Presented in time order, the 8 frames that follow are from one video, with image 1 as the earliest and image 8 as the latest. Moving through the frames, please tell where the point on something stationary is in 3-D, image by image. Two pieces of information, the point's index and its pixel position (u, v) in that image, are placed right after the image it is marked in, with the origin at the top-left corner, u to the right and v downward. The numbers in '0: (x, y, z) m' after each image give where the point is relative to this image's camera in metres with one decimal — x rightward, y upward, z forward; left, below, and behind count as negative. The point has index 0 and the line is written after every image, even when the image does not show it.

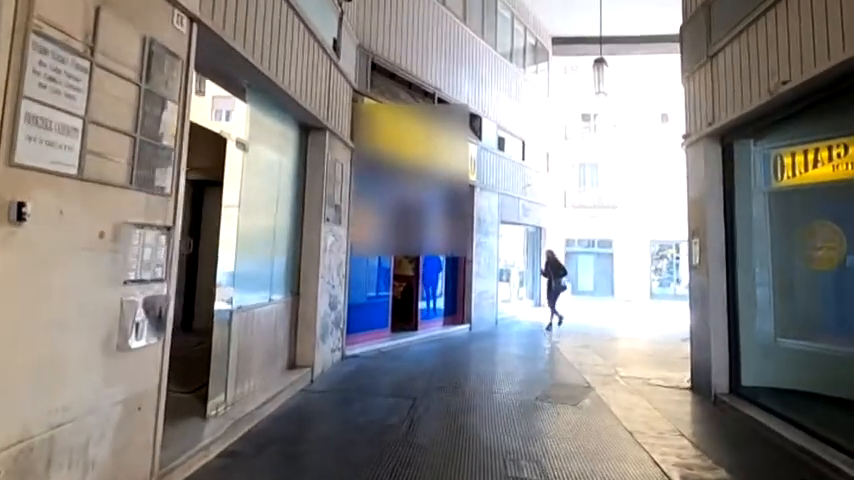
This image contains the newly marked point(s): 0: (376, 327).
0: (-0.6, -1.1, +7.0) m
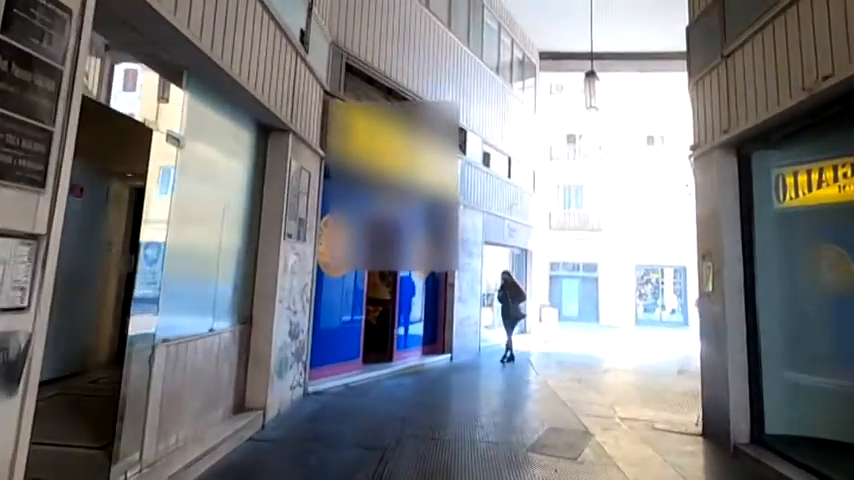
0: (-0.9, -1.3, +6.2) m
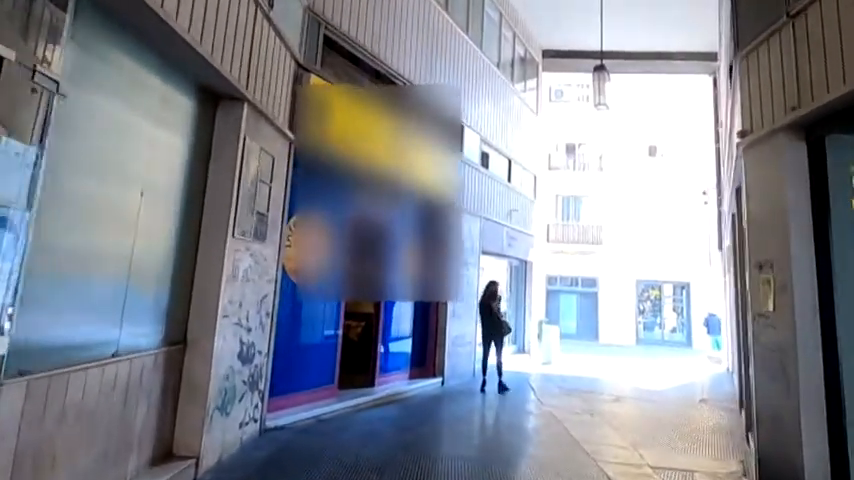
0: (-1.0, -1.4, +5.2) m
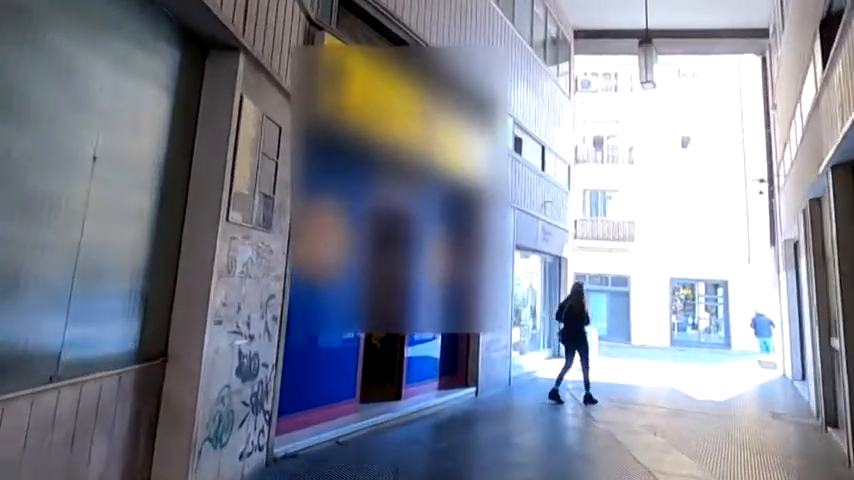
0: (-0.7, -1.3, +4.5) m
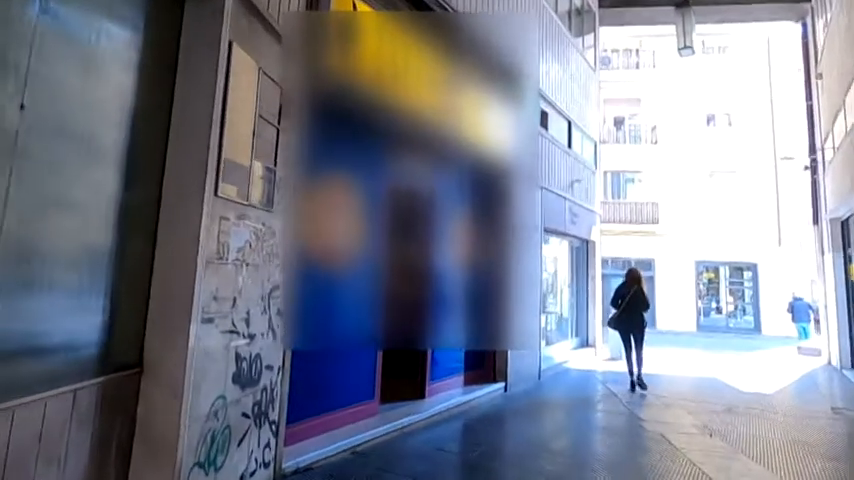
0: (-0.5, -1.2, +4.0) m
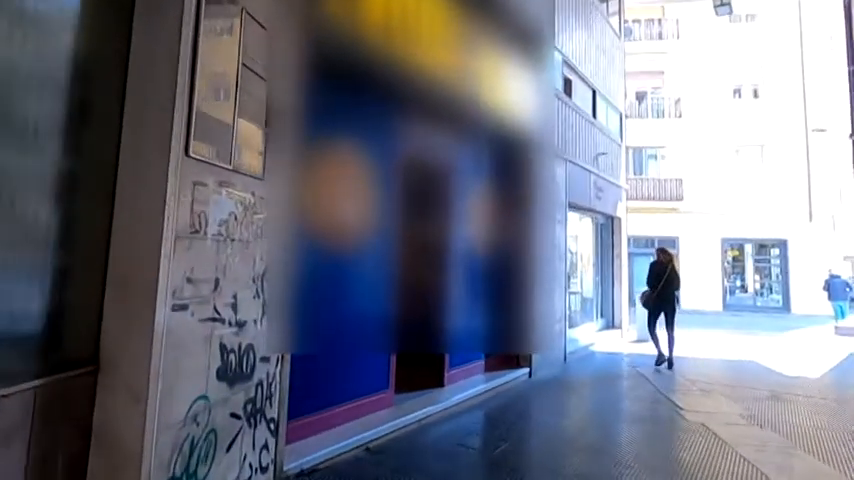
0: (-0.4, -1.0, +3.7) m
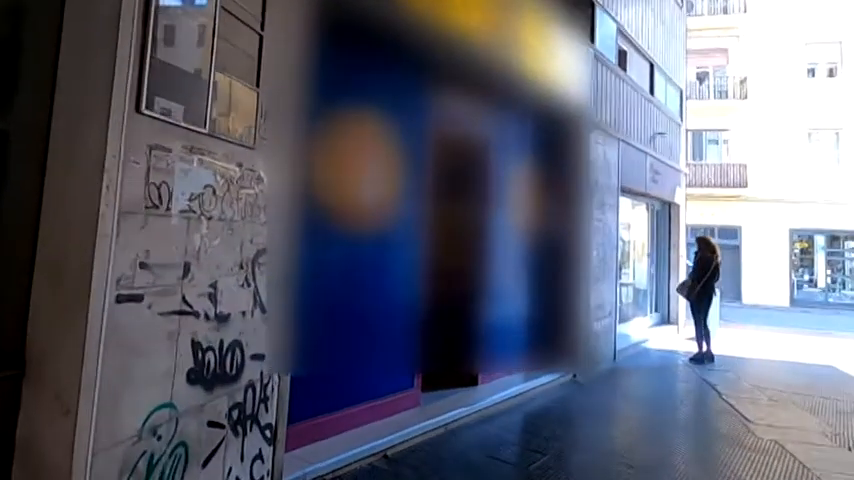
0: (-0.2, -0.9, +3.3) m
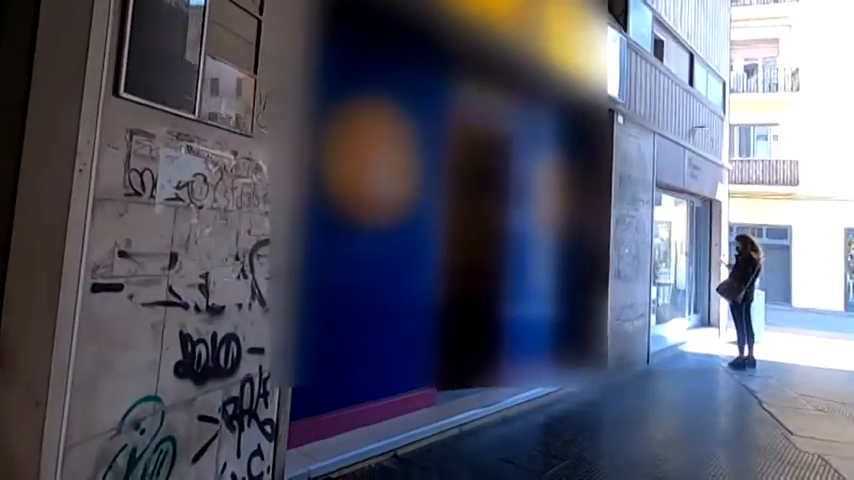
0: (-0.1, -0.9, +3.3) m
